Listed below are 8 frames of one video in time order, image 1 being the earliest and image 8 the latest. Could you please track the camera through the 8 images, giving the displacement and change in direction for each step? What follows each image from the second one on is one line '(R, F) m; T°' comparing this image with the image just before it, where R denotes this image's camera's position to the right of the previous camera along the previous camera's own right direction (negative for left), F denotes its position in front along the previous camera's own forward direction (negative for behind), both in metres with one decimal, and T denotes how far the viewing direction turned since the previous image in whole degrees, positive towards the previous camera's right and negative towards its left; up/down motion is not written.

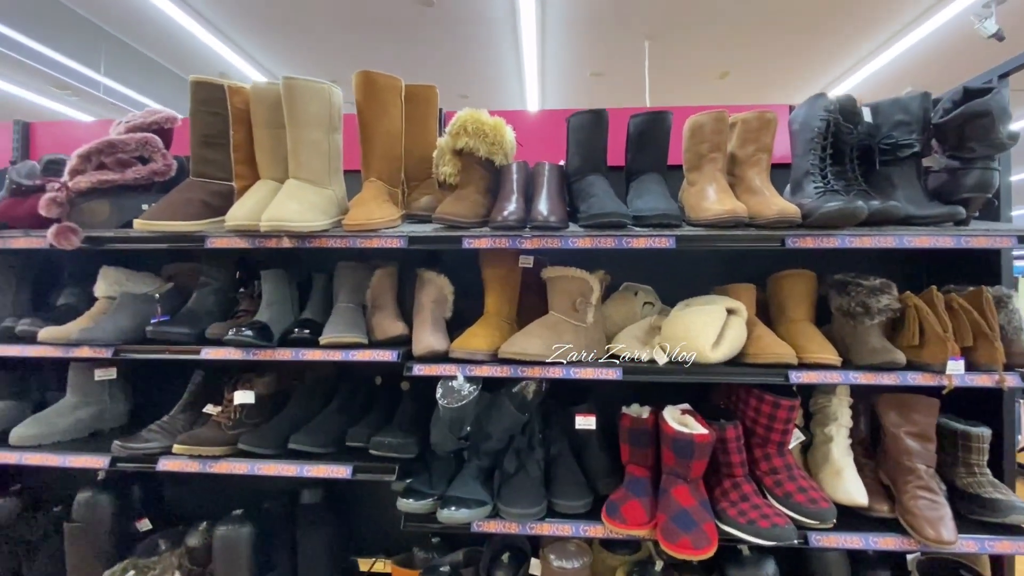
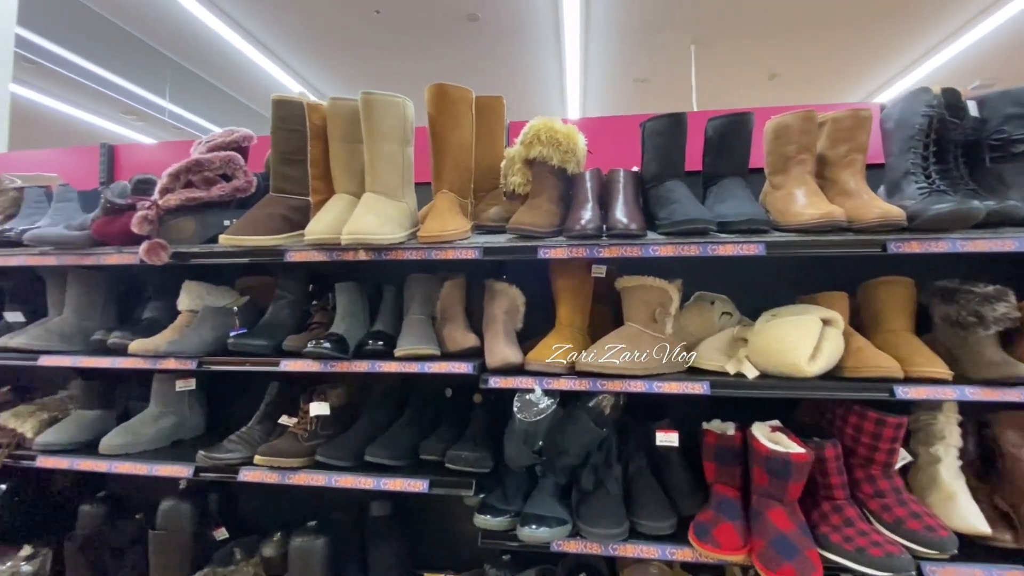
(-0.1, 0.0) m; -4°
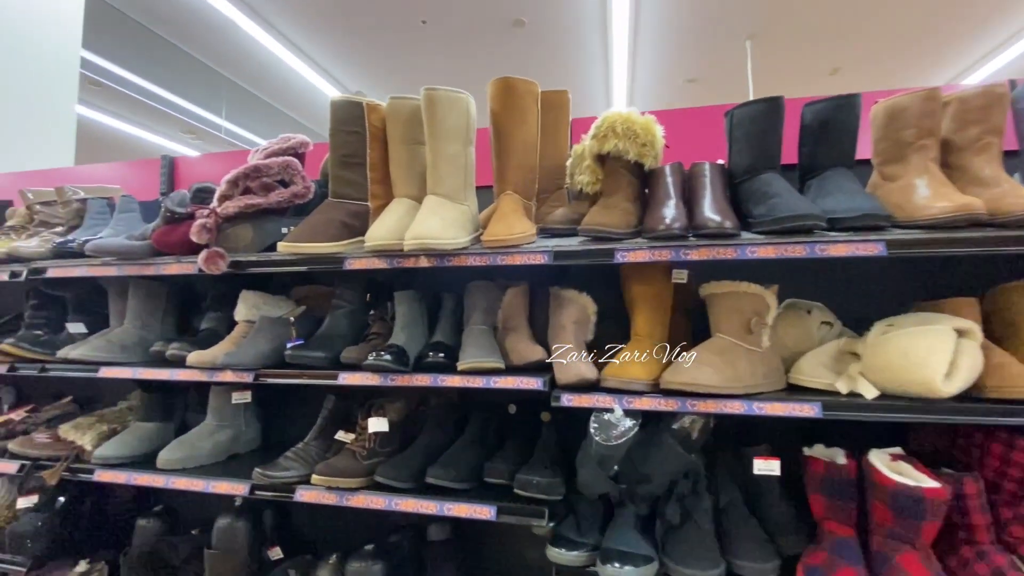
(-0.1, +0.1) m; -4°
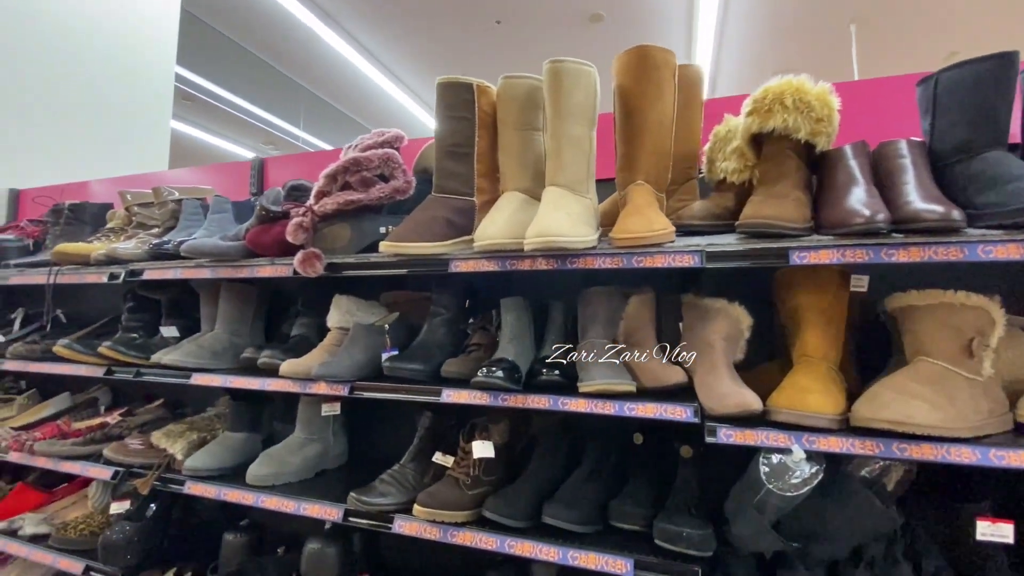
(-0.2, +0.2) m; -6°
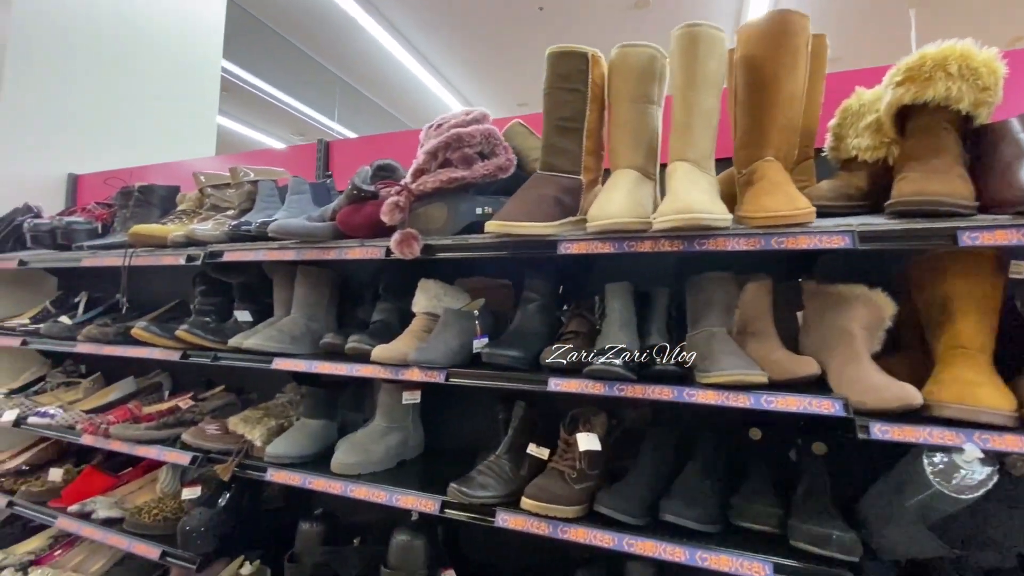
(-0.3, +0.1) m; -2°
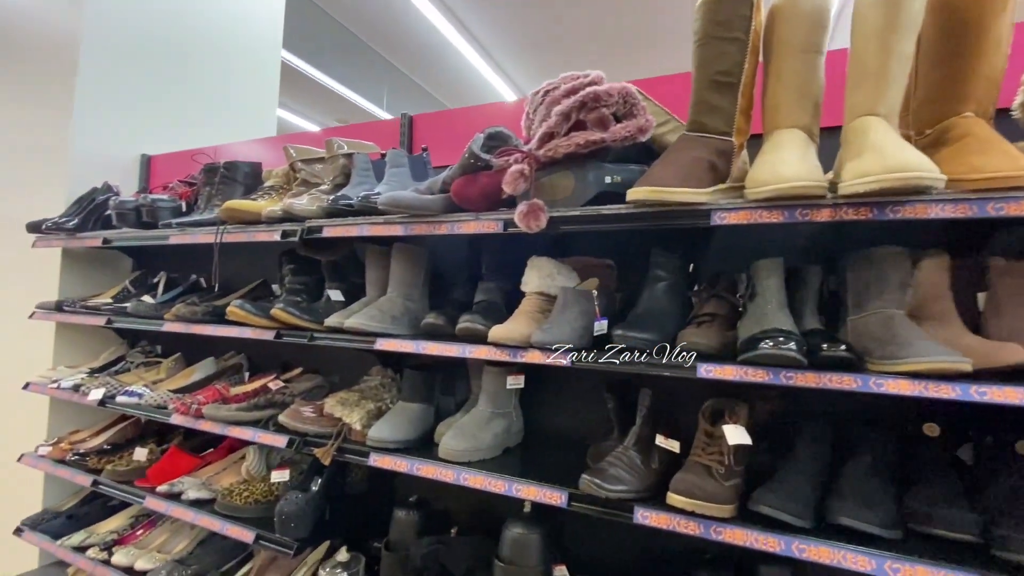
(-0.3, +0.1) m; -3°
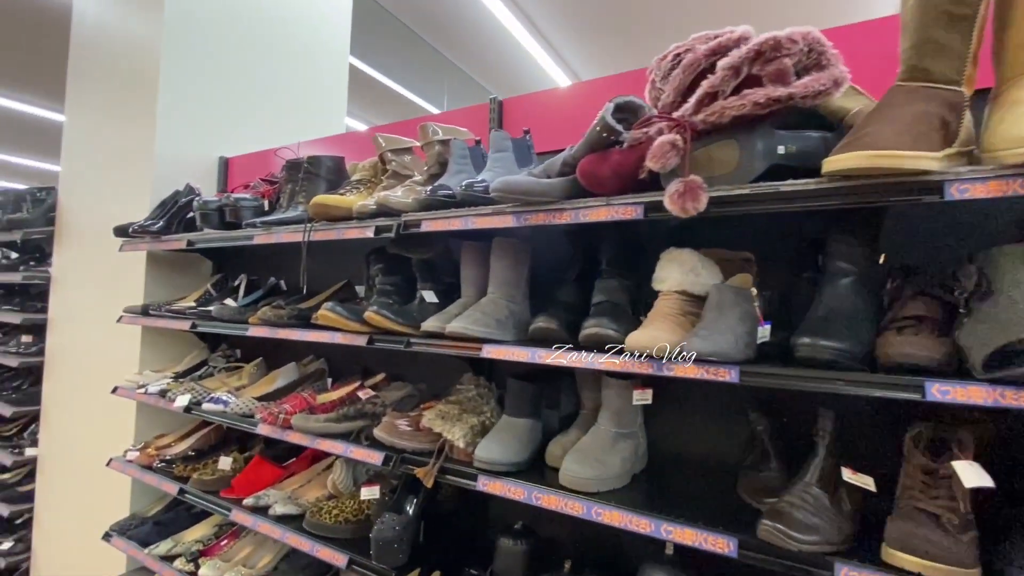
(-0.2, +0.2) m; -5°
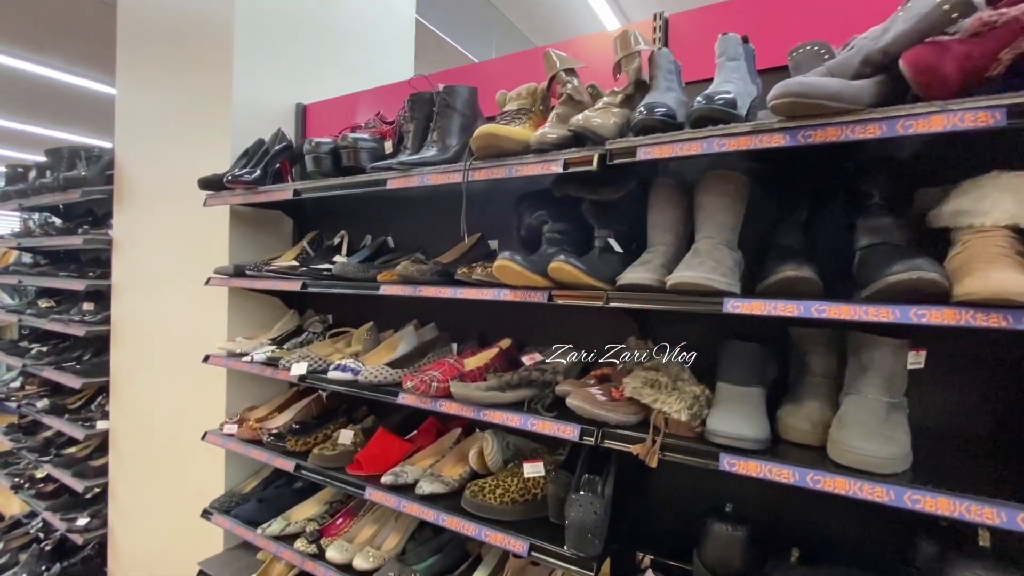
(-0.6, +0.2) m; -1°
